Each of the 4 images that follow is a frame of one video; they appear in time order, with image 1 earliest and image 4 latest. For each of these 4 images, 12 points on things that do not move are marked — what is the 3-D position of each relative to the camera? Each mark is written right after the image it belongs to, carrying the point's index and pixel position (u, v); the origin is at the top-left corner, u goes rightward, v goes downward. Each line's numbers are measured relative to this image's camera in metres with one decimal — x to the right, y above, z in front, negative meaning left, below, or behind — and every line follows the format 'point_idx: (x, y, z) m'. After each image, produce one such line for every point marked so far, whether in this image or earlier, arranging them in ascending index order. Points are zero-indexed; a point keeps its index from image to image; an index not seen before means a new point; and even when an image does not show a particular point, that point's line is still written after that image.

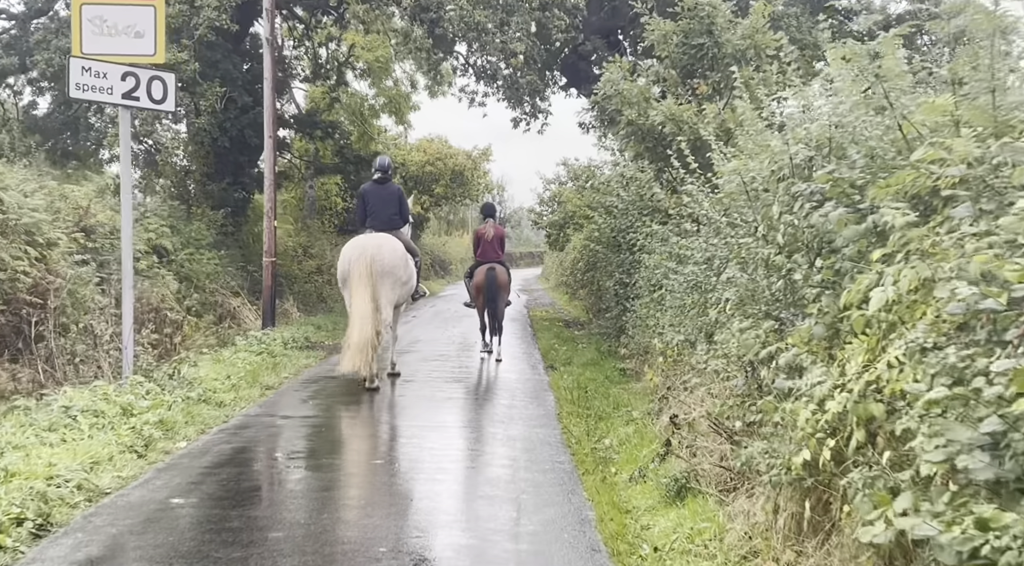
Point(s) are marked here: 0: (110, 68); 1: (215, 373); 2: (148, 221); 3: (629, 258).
0: (-3.7, +2.0, +10.0) m
1: (-3.4, -1.0, +12.1) m
2: (-5.9, +1.0, +17.3) m
3: (+1.8, +0.4, +15.7) m
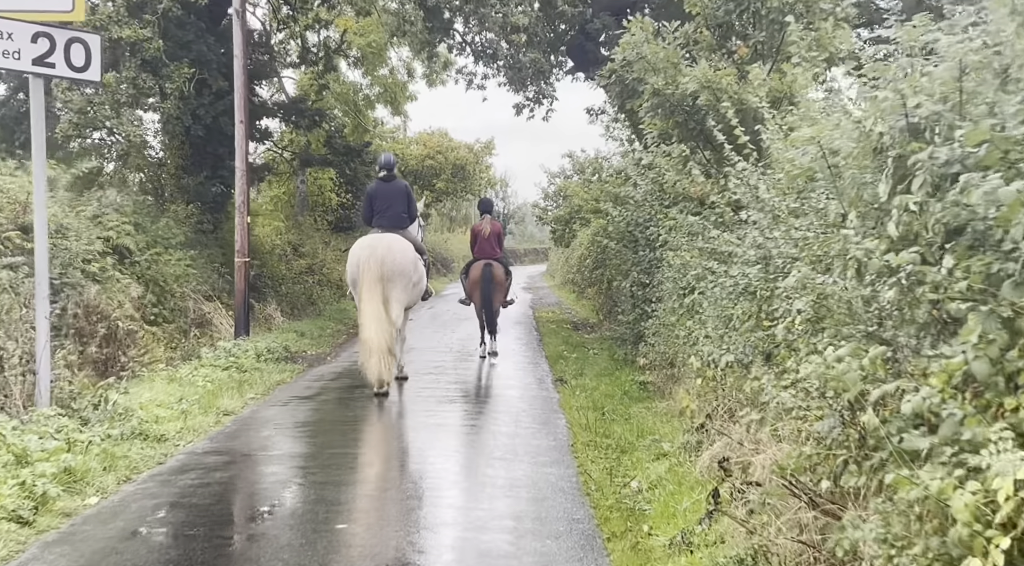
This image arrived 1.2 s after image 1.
0: (-3.7, +1.9, +8.1) m
1: (-3.3, -1.1, +10.3) m
2: (-5.8, +0.9, +15.4) m
3: (+1.8, +0.3, +13.9) m
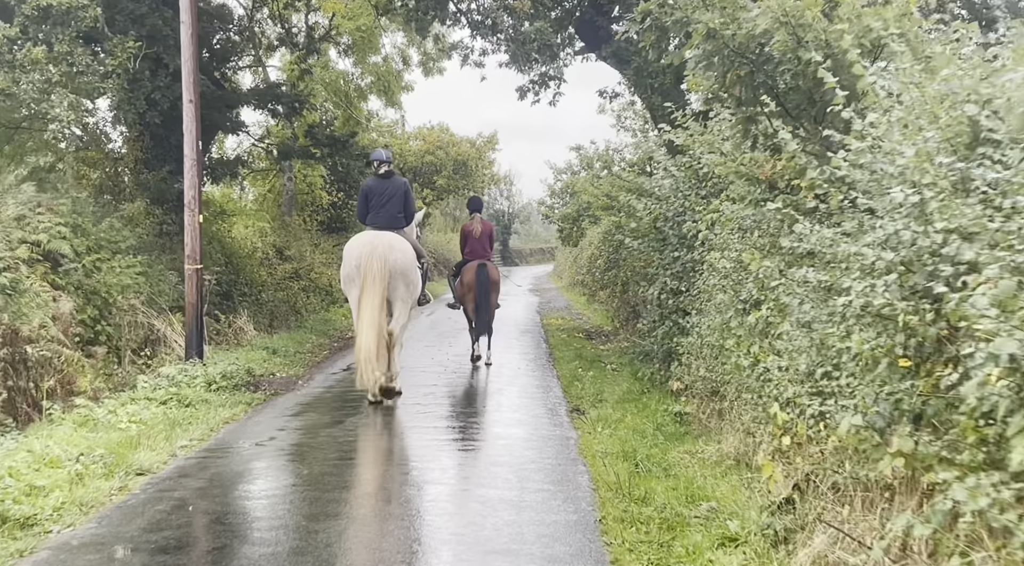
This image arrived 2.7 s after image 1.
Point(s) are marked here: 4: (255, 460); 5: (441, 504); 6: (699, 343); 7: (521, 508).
0: (-3.7, +1.8, +5.6) m
1: (-3.3, -1.2, +7.8) m
2: (-5.8, +0.8, +13.0) m
3: (+1.8, +0.3, +11.4) m
4: (-2.1, -1.4, +8.2) m
5: (-0.5, -1.4, +6.9) m
6: (+1.7, -0.5, +9.7) m
7: (+0.1, -1.4, +6.7) m
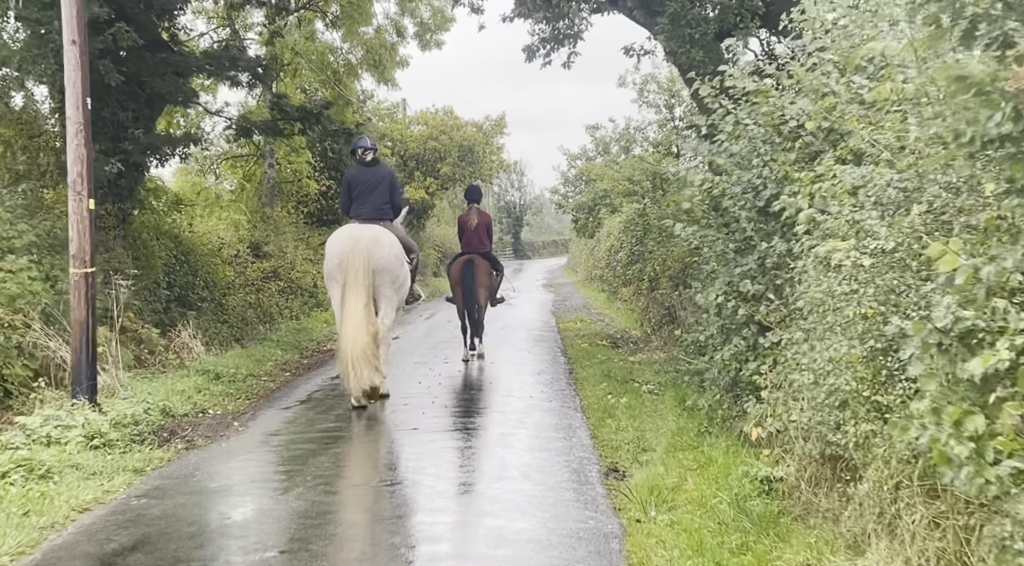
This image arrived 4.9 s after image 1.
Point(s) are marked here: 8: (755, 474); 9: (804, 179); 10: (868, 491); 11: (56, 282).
0: (-3.8, +1.7, +2.3) m
1: (-3.3, -1.3, +4.5) m
2: (-5.7, +0.7, +9.6) m
3: (+1.9, +0.3, +8.0) m
4: (-2.0, -1.5, +4.8) m
5: (-0.4, -1.5, +3.5) m
6: (+1.7, -0.6, +6.3) m
7: (+0.1, -1.5, +3.4) m
8: (+1.7, -1.3, +7.1) m
9: (+1.9, +0.7, +7.1) m
10: (+1.8, -1.0, +5.3) m
11: (-5.0, 0.0, +11.7) m
